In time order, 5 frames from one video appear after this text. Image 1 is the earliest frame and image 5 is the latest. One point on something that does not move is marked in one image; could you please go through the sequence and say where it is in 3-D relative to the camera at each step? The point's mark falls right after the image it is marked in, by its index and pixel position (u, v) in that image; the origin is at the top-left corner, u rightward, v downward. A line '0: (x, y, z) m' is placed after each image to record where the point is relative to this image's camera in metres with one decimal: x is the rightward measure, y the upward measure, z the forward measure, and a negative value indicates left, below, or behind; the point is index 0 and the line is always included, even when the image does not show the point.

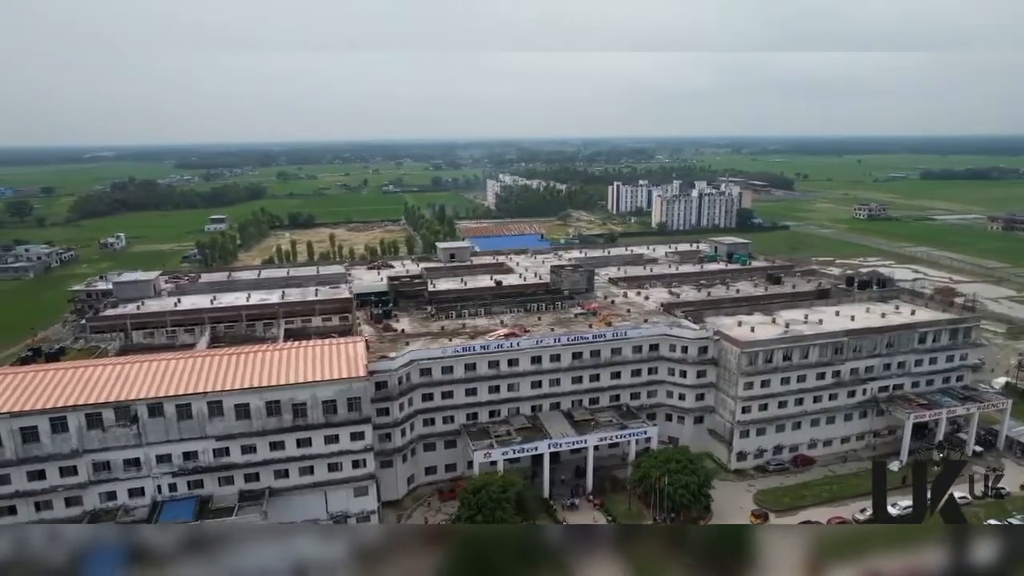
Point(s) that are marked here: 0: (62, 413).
0: (-13.5, -3.8, +19.7) m
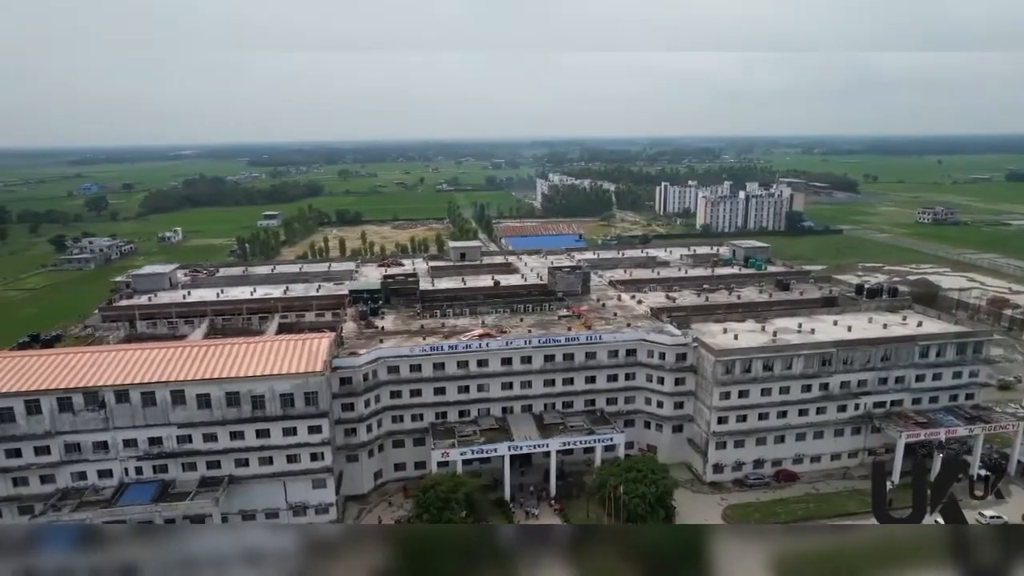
0: (-15.3, -3.5, +21.0) m
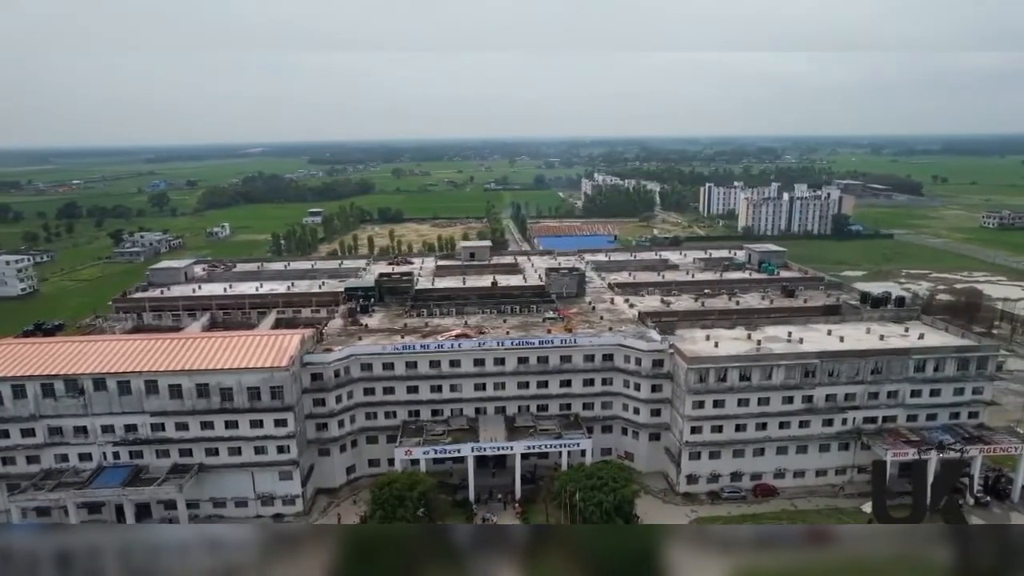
0: (-16.8, -3.2, +22.4) m
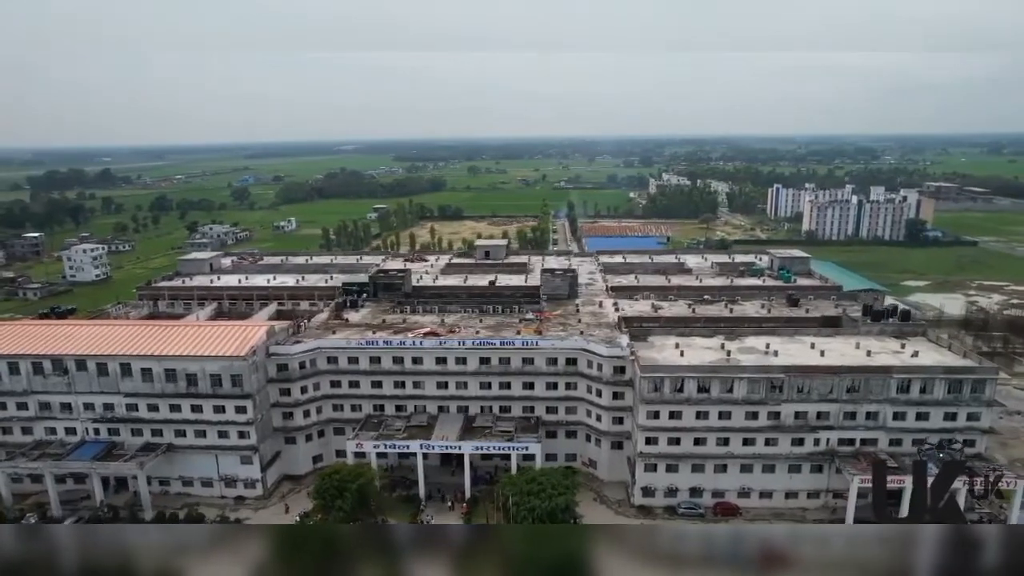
0: (-18.7, -2.7, +24.7) m
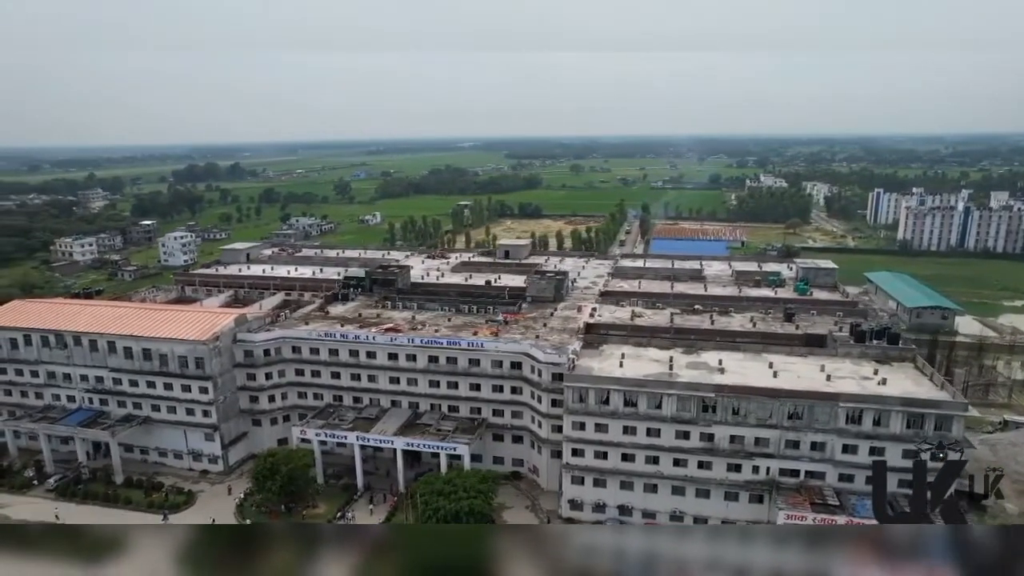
0: (-20.8, -1.9, +28.1) m
